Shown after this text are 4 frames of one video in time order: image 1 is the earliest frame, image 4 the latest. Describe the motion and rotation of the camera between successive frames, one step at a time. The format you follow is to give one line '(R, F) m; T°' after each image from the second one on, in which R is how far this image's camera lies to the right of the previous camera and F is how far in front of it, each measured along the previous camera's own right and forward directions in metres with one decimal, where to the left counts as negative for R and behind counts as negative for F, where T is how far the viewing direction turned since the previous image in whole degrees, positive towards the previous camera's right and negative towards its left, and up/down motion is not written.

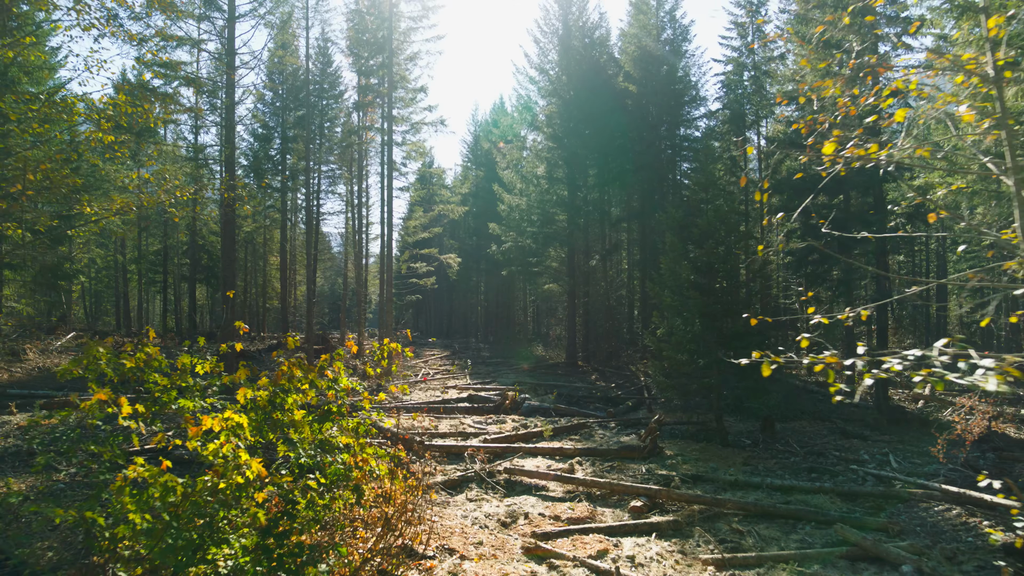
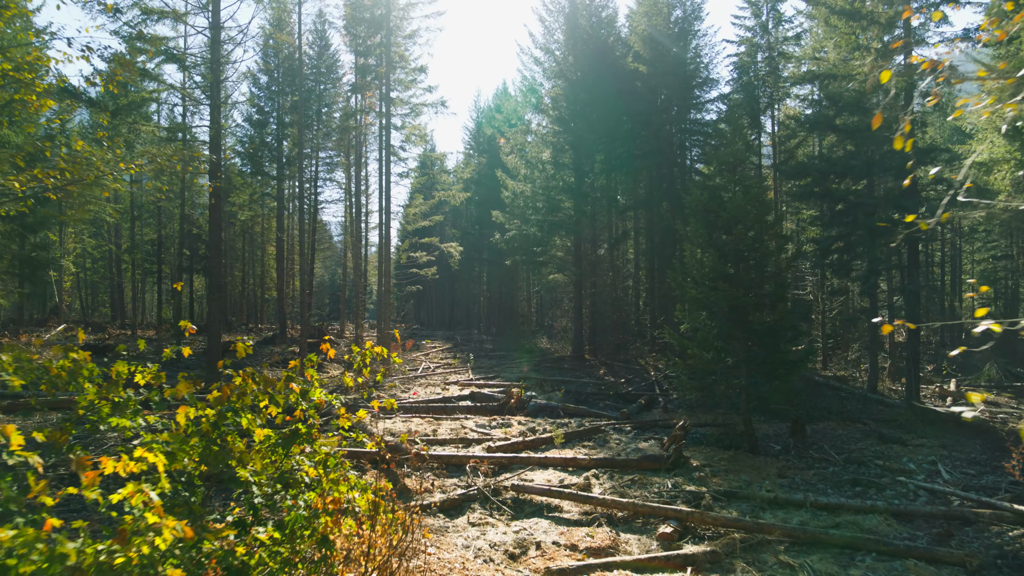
(0.0, +0.9) m; 0°
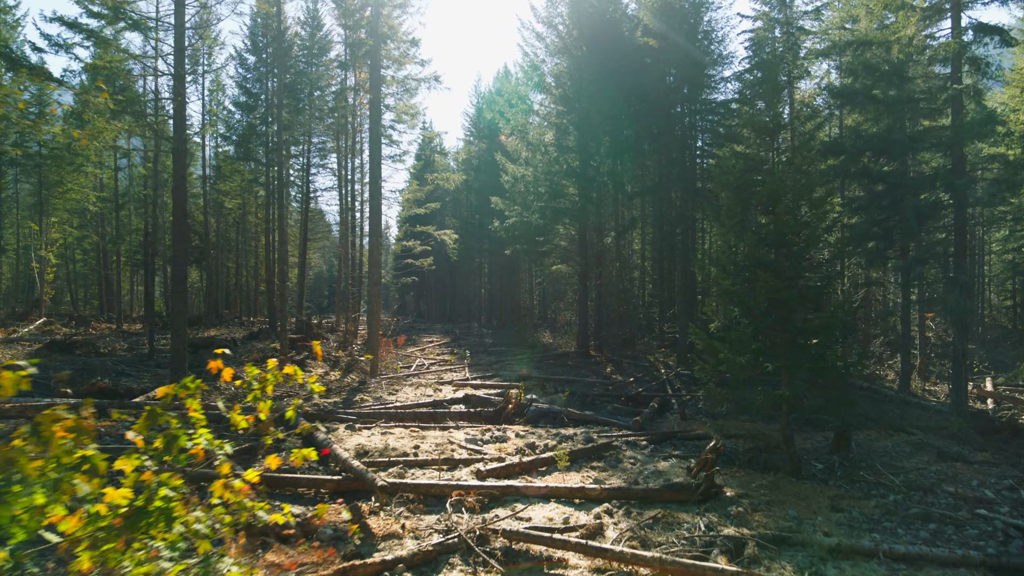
(+0.1, +1.4) m; 0°
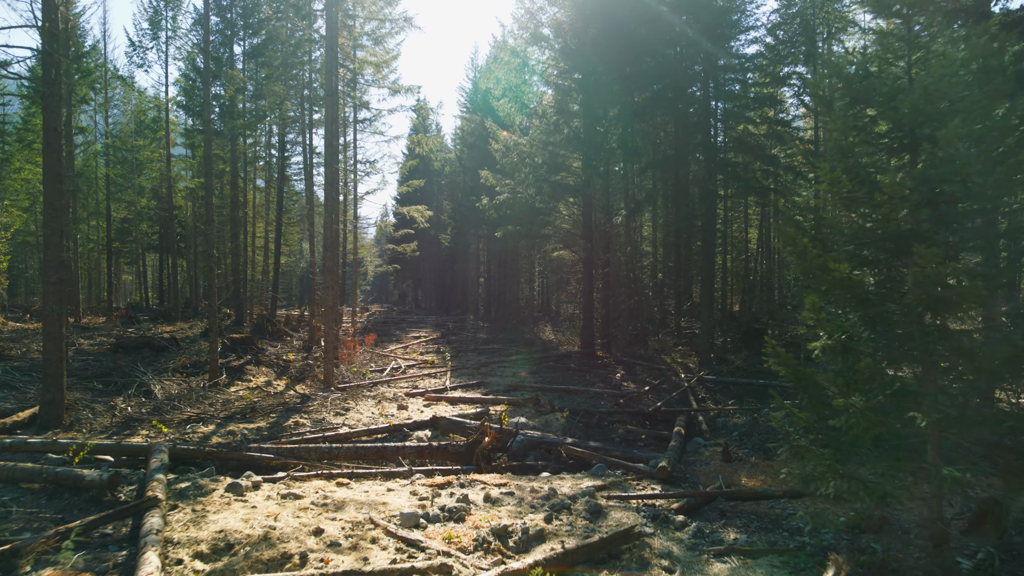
(+0.3, +3.0) m; 0°
